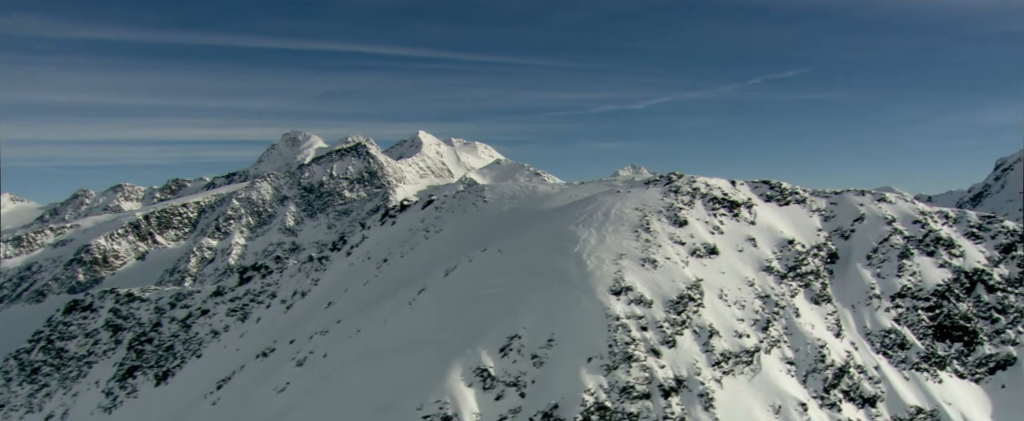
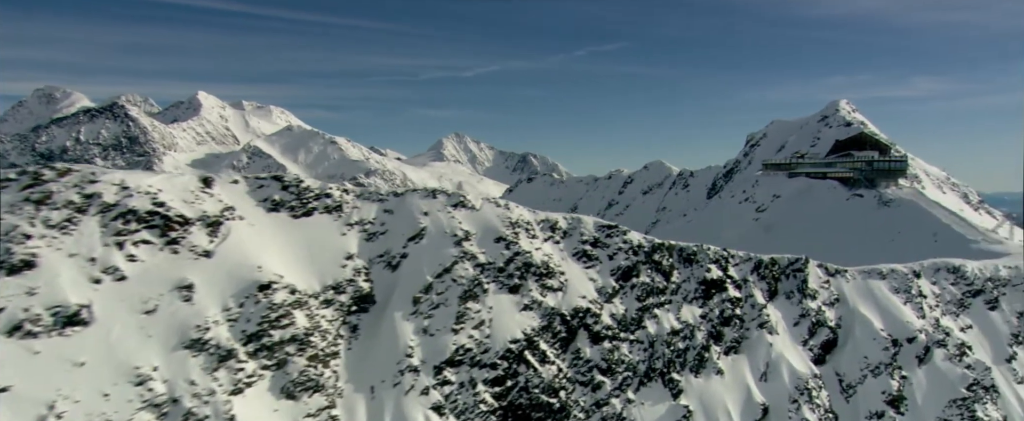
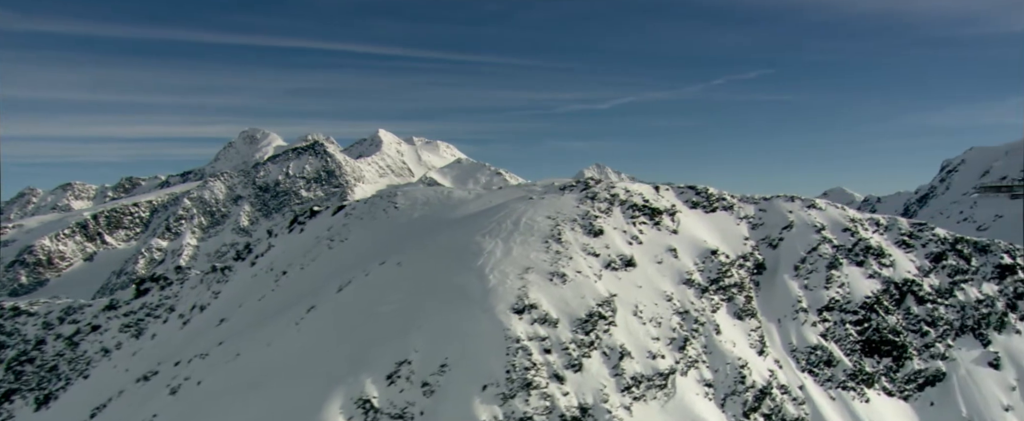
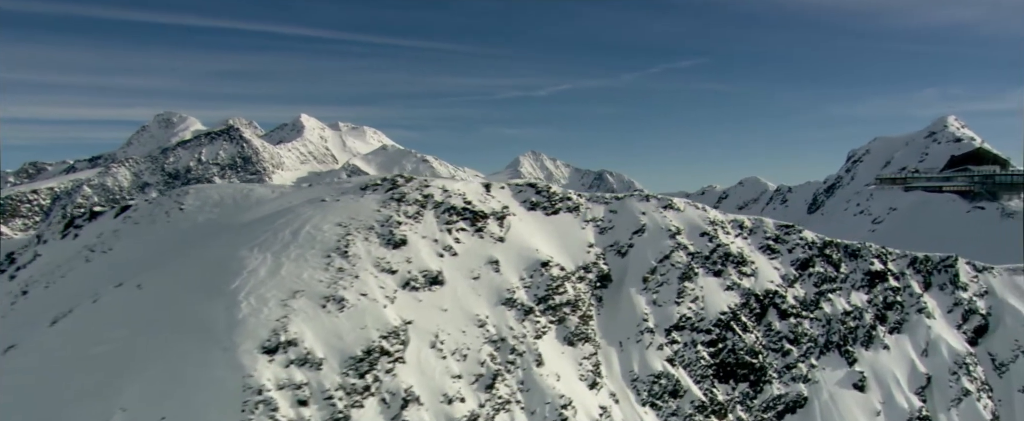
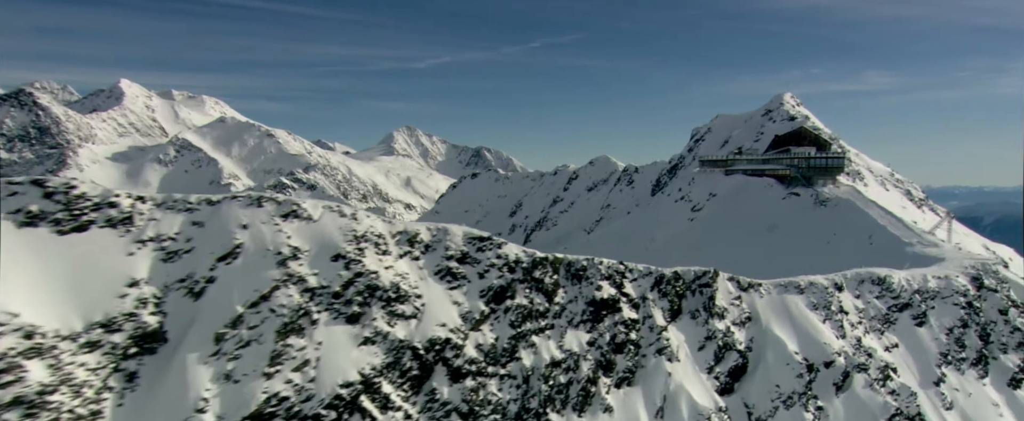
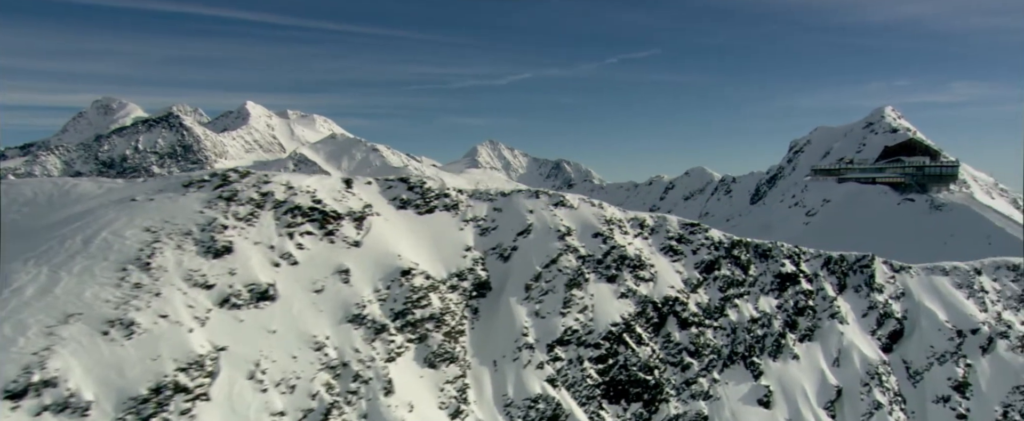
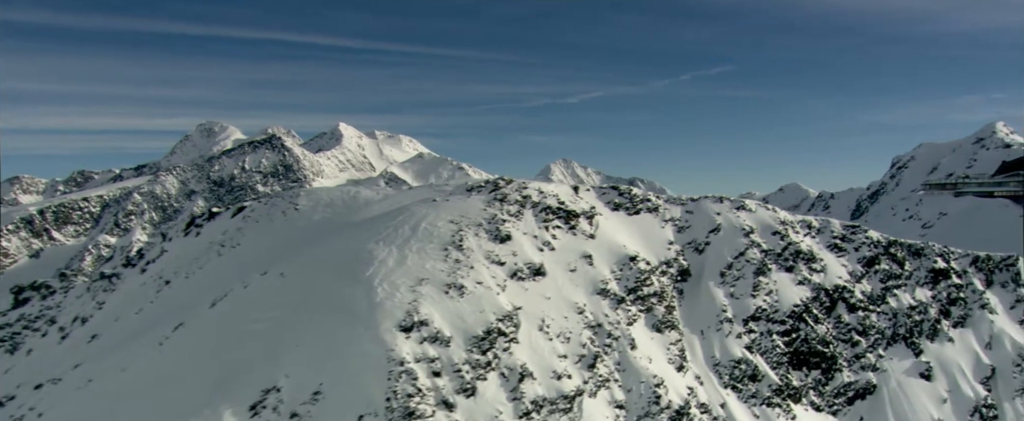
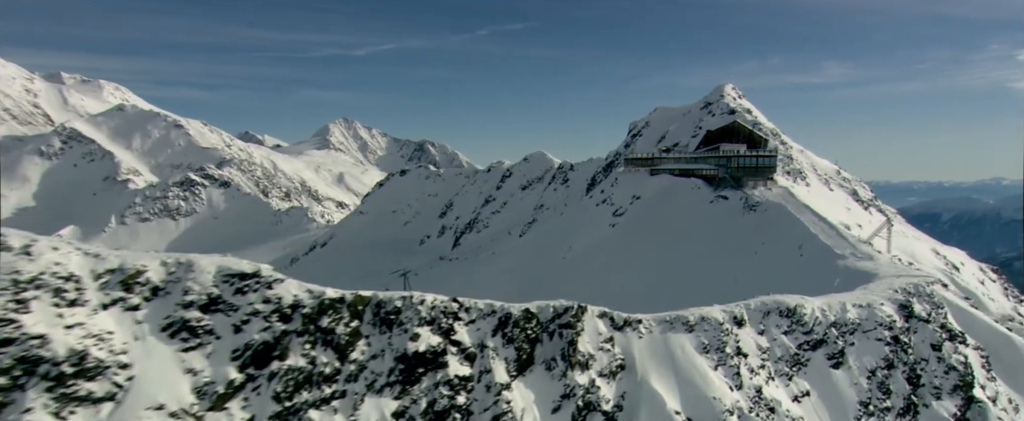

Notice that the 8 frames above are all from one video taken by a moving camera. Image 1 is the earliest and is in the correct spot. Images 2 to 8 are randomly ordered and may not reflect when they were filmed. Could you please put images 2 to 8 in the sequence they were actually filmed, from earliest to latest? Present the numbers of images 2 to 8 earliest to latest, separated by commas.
3, 7, 4, 6, 2, 5, 8
